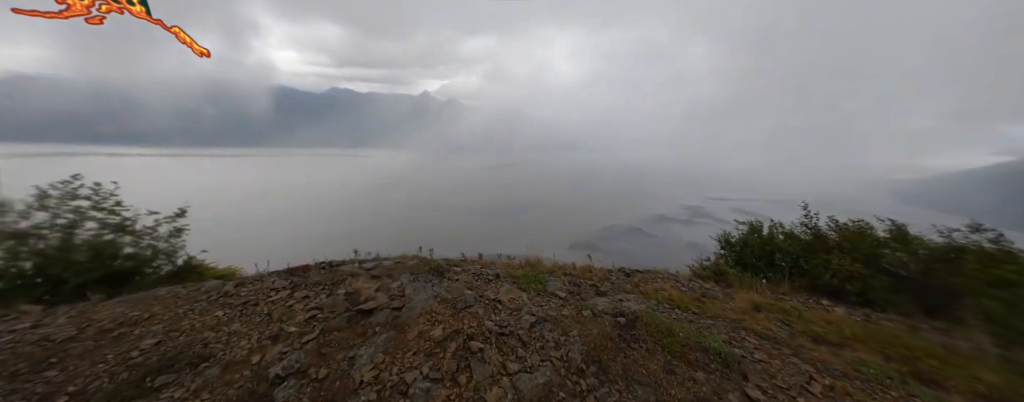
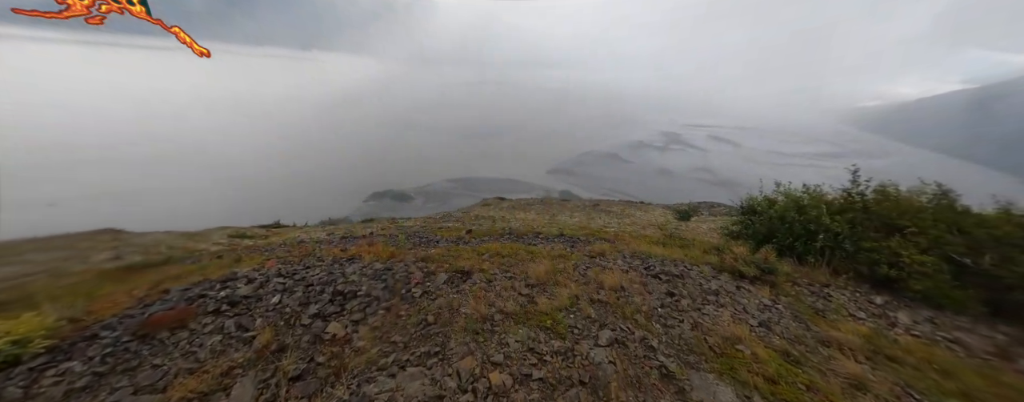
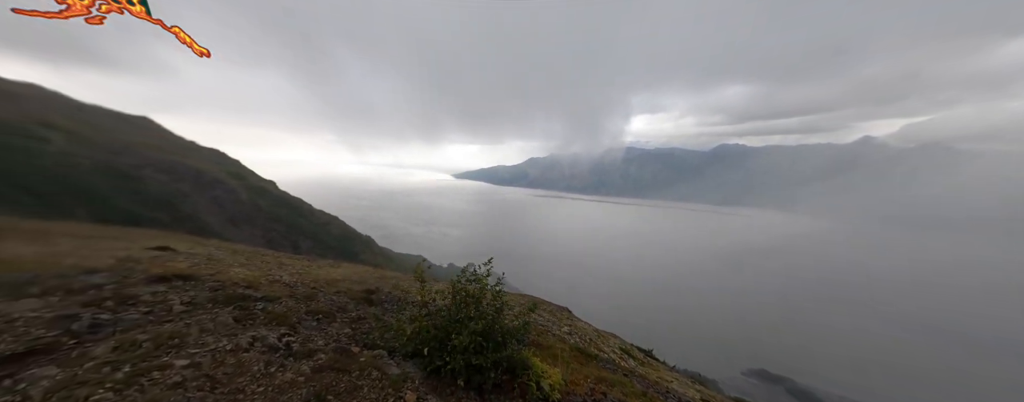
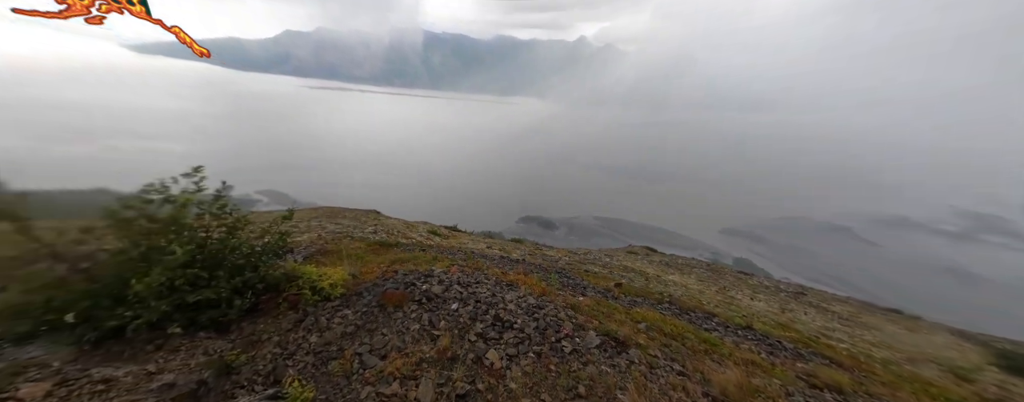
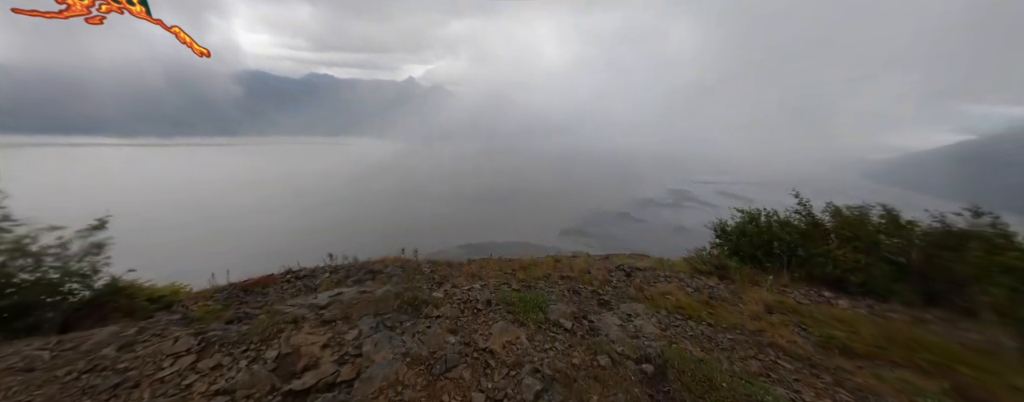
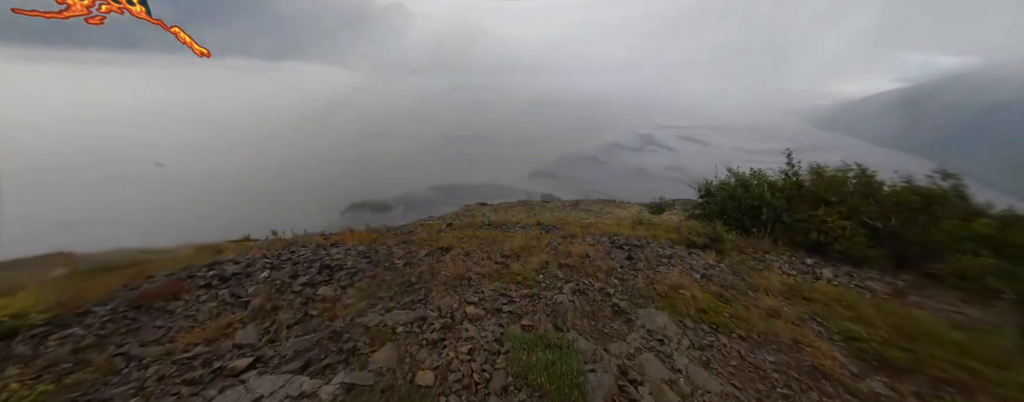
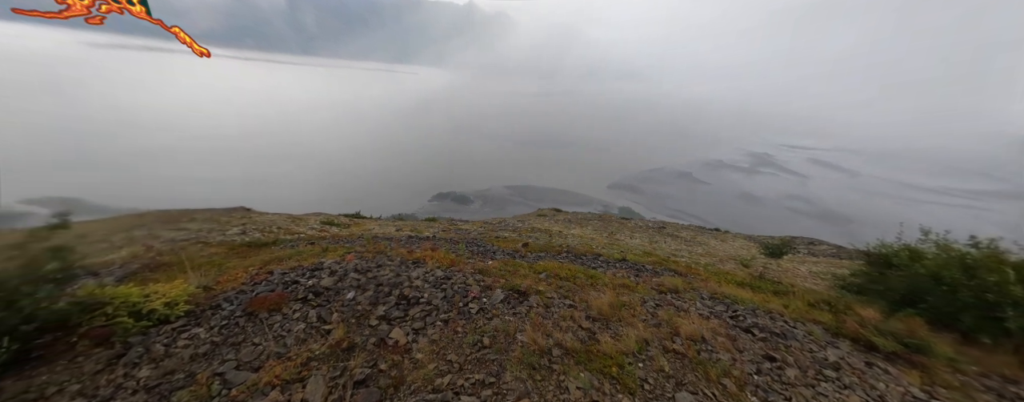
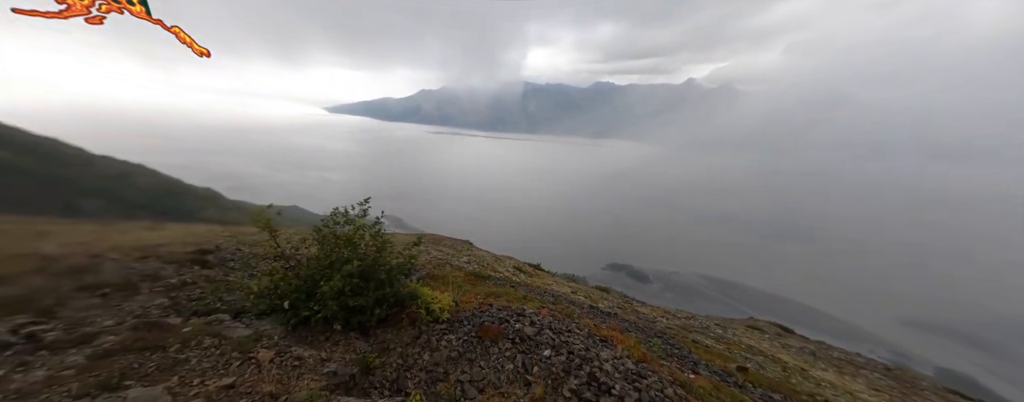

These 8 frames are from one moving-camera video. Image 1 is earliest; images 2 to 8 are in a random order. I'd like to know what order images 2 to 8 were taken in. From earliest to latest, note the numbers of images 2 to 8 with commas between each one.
5, 6, 2, 7, 4, 8, 3
